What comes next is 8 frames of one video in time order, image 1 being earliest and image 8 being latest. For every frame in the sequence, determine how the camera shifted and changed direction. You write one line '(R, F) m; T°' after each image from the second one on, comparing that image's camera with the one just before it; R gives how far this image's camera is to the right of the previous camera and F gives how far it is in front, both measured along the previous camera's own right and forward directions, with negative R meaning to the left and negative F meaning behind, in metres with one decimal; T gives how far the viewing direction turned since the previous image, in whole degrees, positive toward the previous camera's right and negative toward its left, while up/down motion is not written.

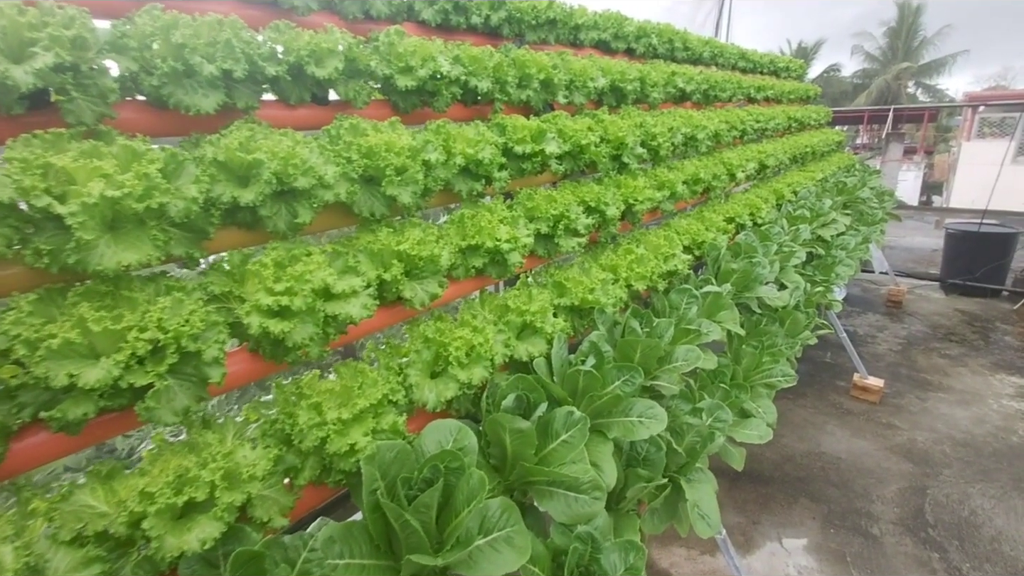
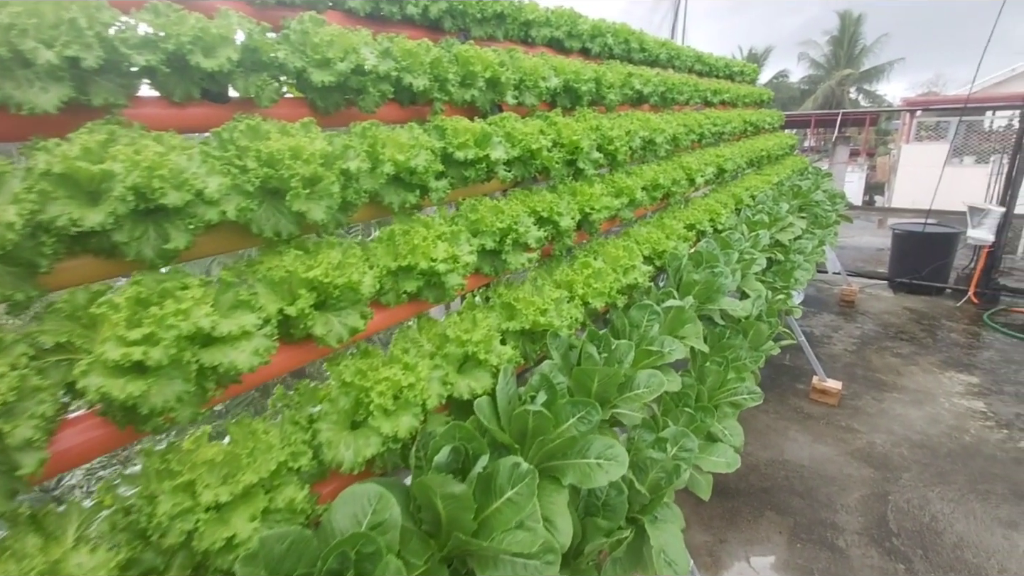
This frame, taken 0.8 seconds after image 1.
(+0.1, +0.2) m; +4°
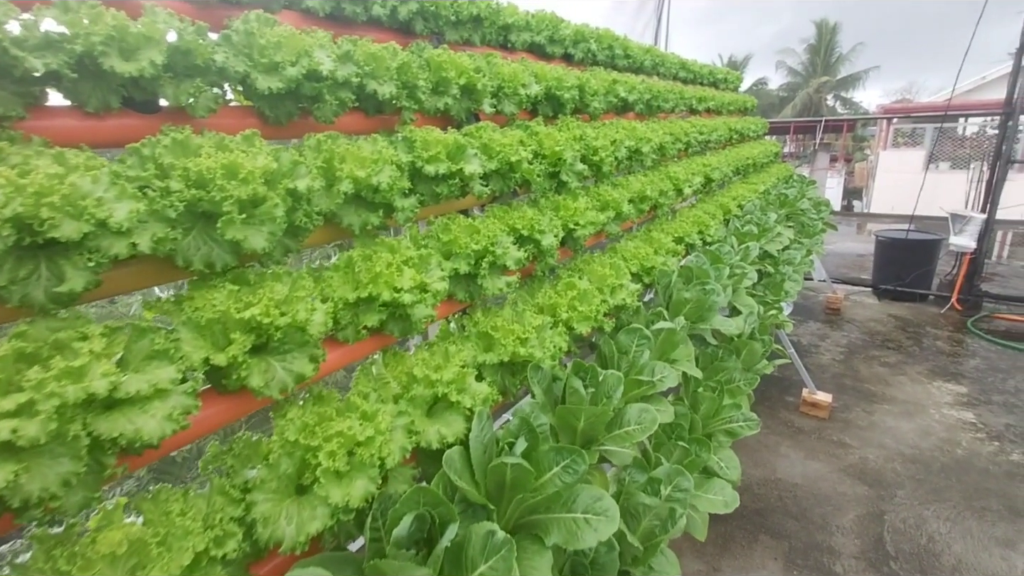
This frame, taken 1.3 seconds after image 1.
(0.0, +0.2) m; +2°
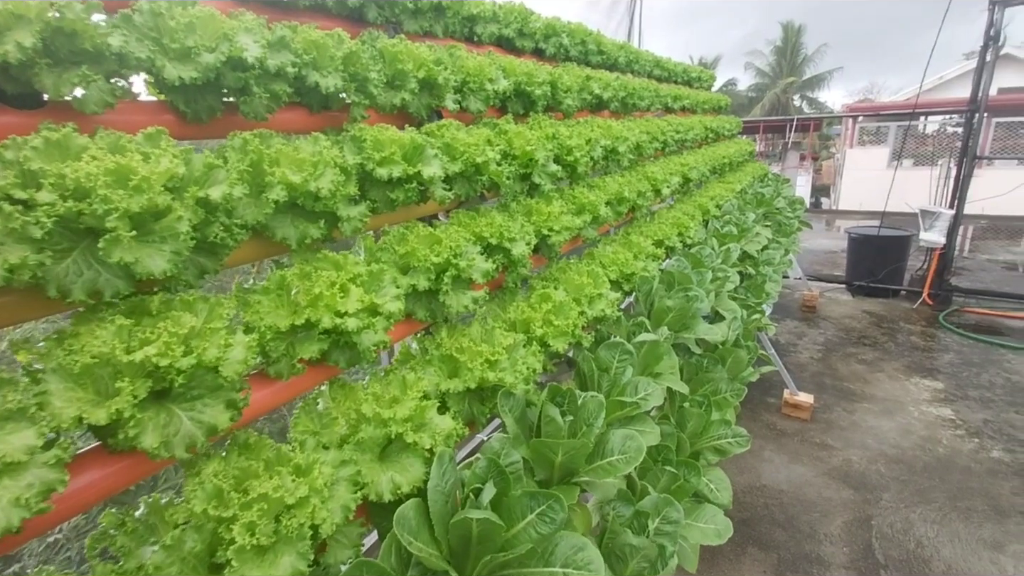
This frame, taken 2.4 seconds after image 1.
(0.0, +0.2) m; +2°
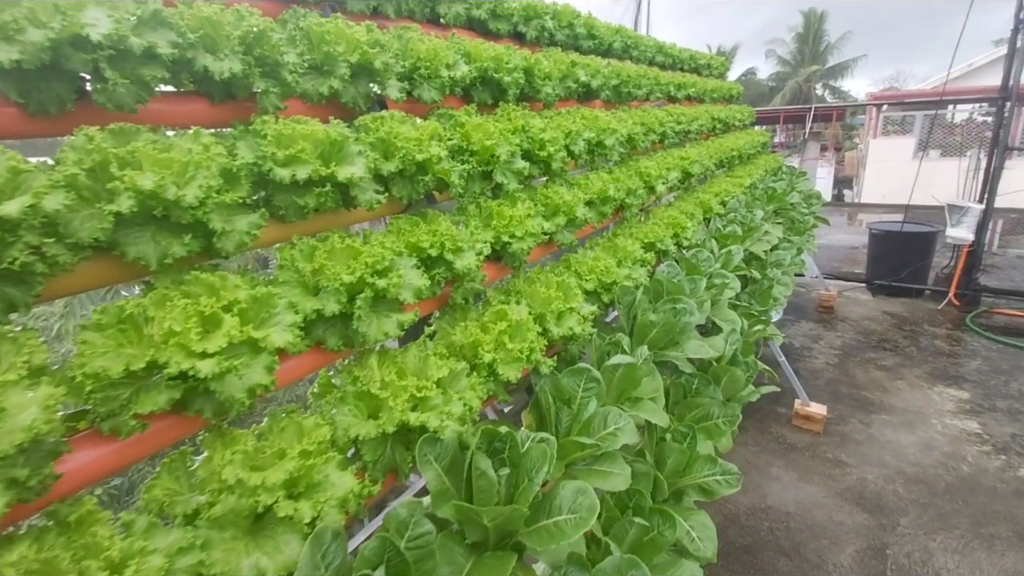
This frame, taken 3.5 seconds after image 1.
(+0.2, +0.3) m; -2°
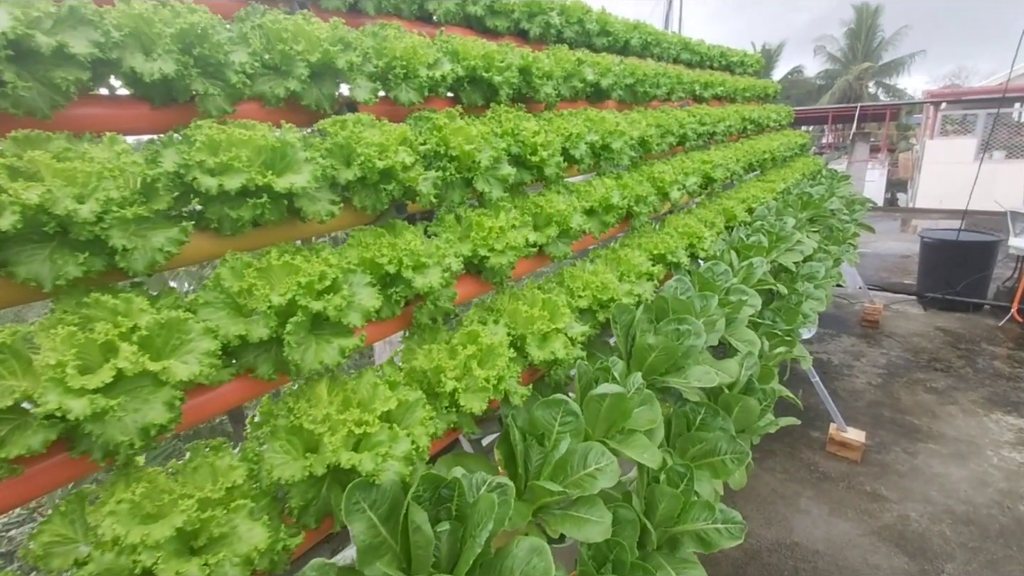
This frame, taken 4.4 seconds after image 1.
(+0.2, +0.2) m; -4°
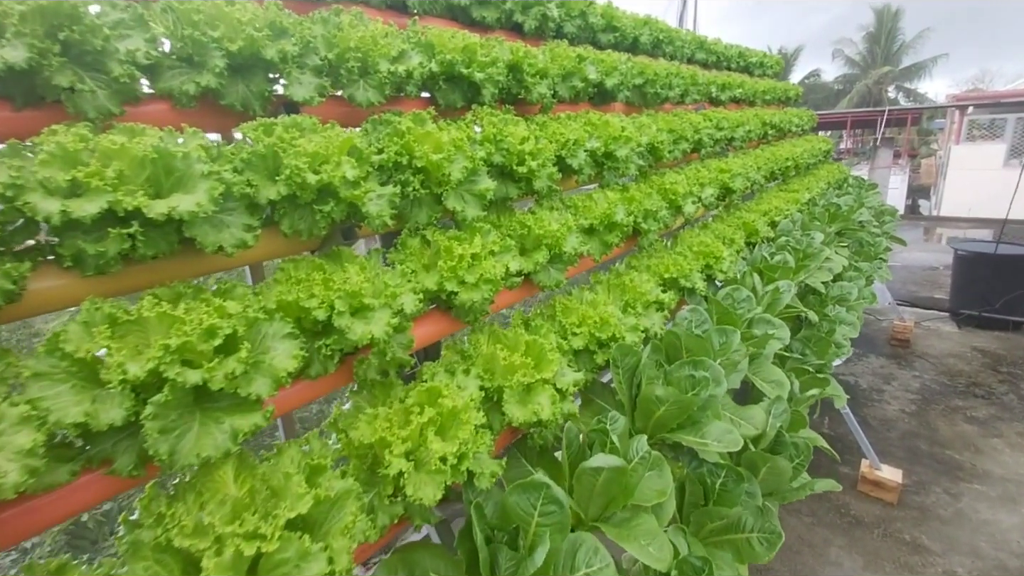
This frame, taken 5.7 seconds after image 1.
(+0.1, +0.4) m; -1°
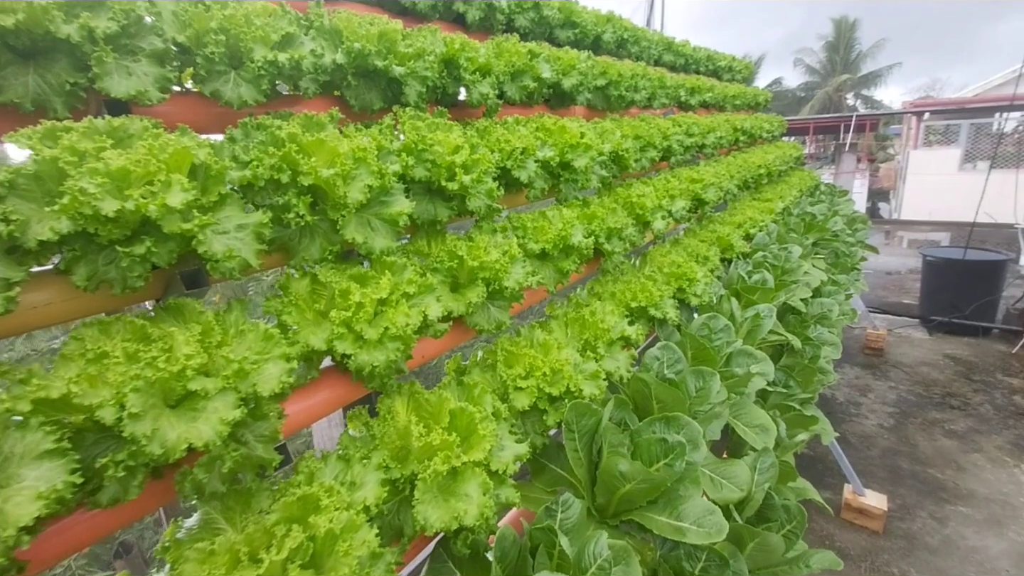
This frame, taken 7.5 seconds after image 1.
(+0.1, +0.4) m; +3°
